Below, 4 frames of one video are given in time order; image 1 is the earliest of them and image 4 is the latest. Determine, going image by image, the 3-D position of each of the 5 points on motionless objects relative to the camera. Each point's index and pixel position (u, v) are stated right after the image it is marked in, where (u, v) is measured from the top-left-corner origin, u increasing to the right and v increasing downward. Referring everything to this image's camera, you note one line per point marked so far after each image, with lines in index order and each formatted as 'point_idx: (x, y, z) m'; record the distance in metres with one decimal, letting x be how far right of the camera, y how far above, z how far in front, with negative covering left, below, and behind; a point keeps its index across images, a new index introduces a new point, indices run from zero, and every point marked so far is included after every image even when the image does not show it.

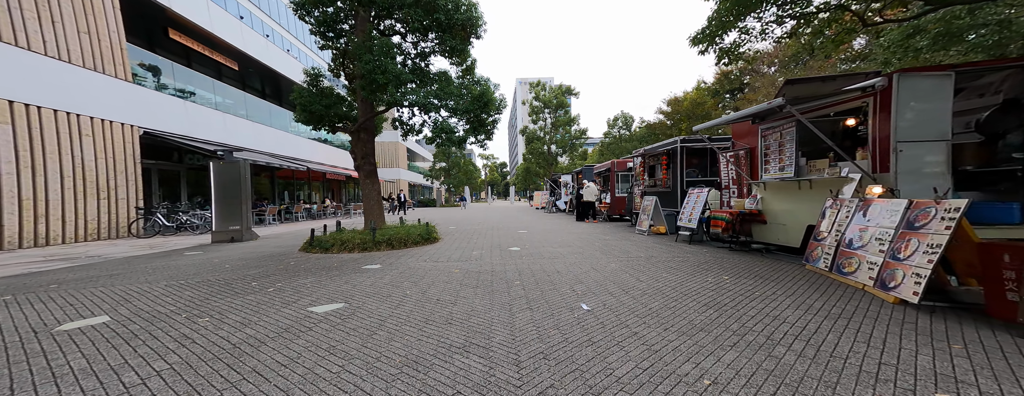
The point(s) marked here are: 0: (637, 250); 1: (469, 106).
0: (+3.1, -1.3, +6.8) m
1: (-1.3, +2.9, +8.4) m
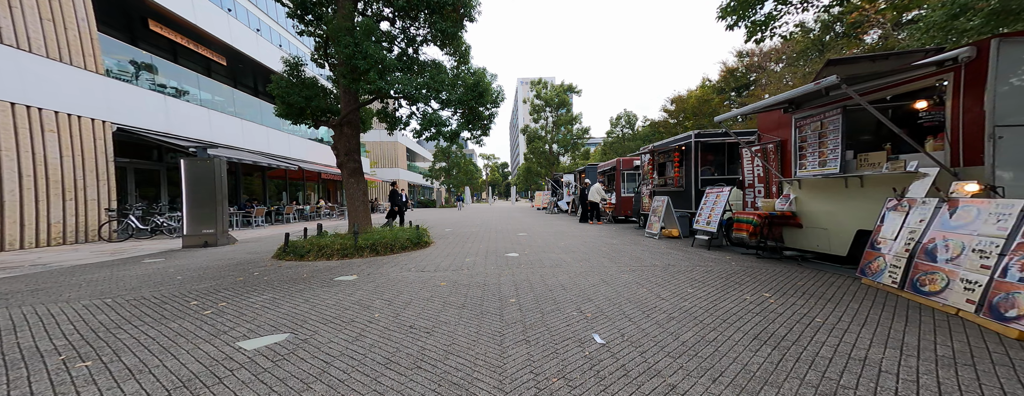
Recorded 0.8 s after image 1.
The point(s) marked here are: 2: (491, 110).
0: (+3.0, -1.3, +6.0) m
1: (-1.4, +2.8, +7.6) m
2: (-0.7, +2.7, +8.4) m
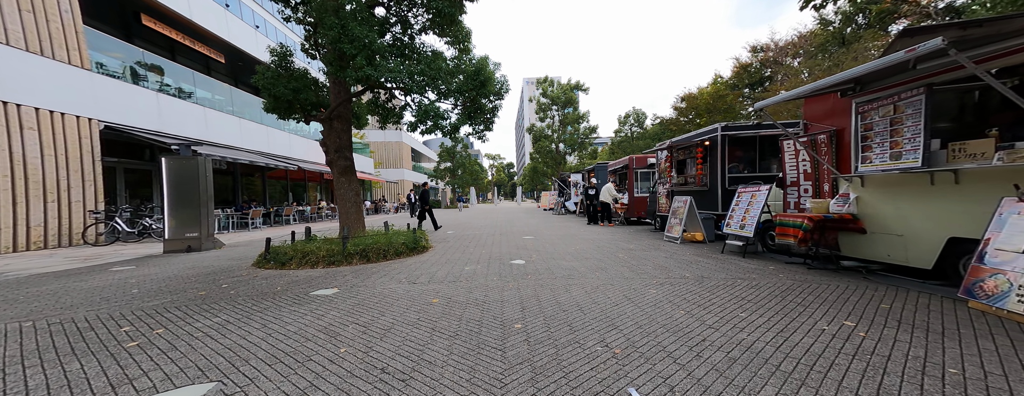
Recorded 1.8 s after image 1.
0: (+3.1, -1.3, +5.2) m
1: (-1.2, +2.8, +6.9) m
2: (-0.5, +2.7, +7.7) m
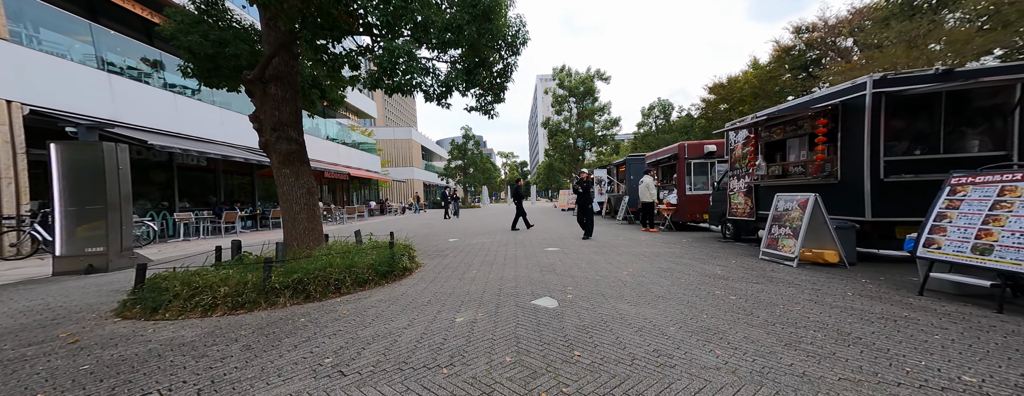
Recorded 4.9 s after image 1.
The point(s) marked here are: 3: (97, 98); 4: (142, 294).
0: (+3.4, -1.3, +2.5) m
1: (-0.9, +2.8, +4.4) m
2: (-0.1, +2.7, +5.2) m
3: (-13.9, +3.3, +9.1) m
4: (-4.9, -1.2, +3.6) m
